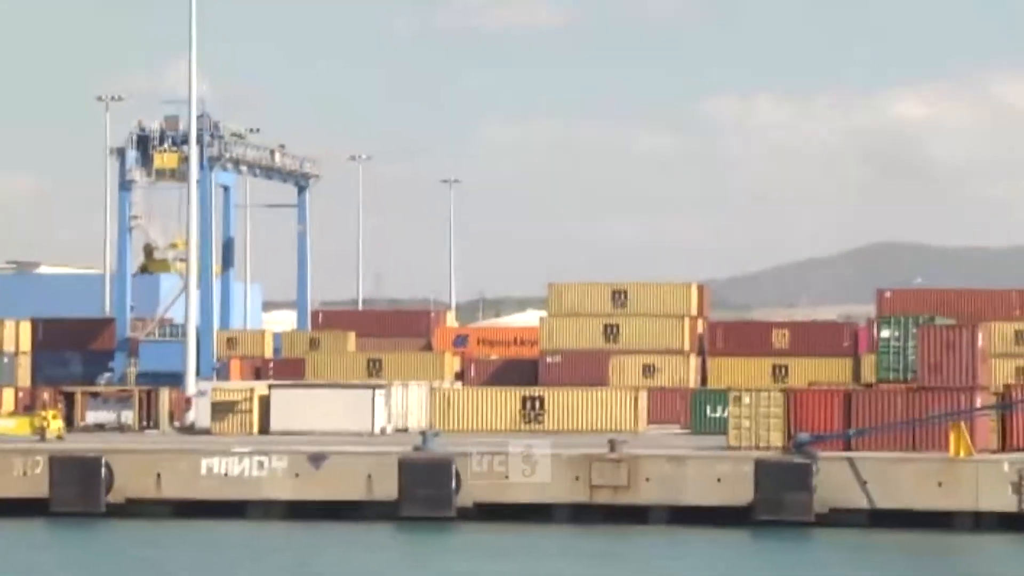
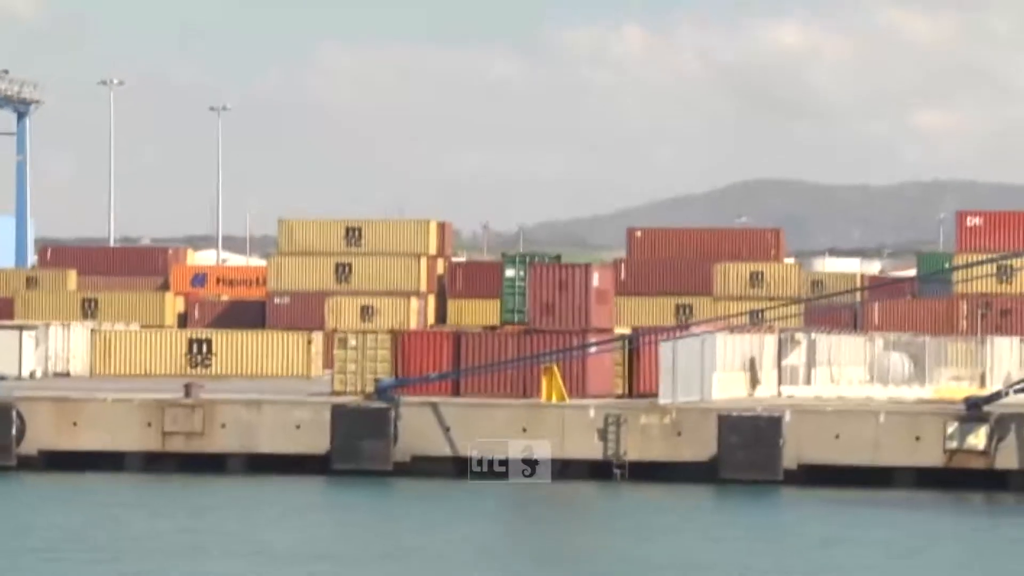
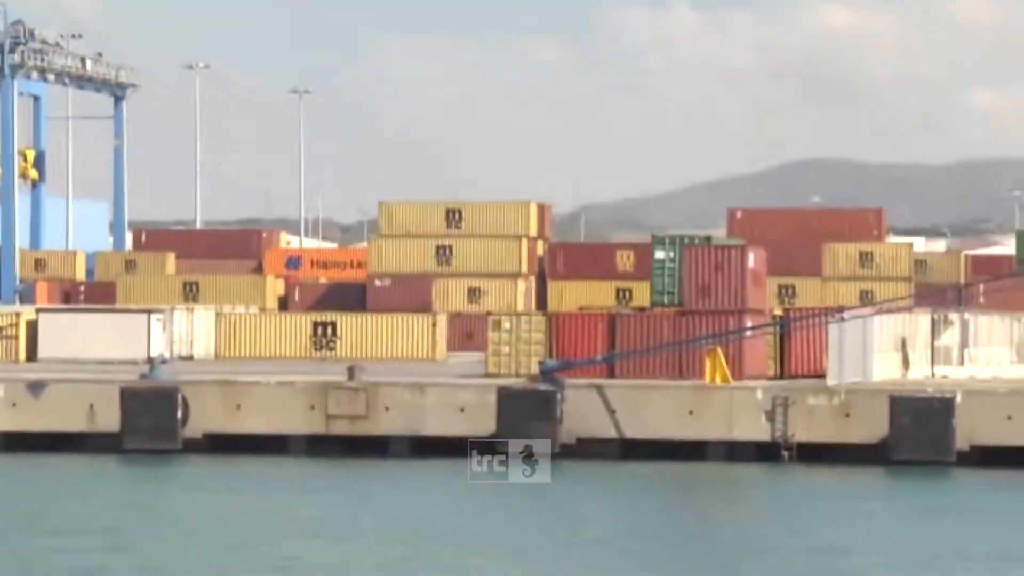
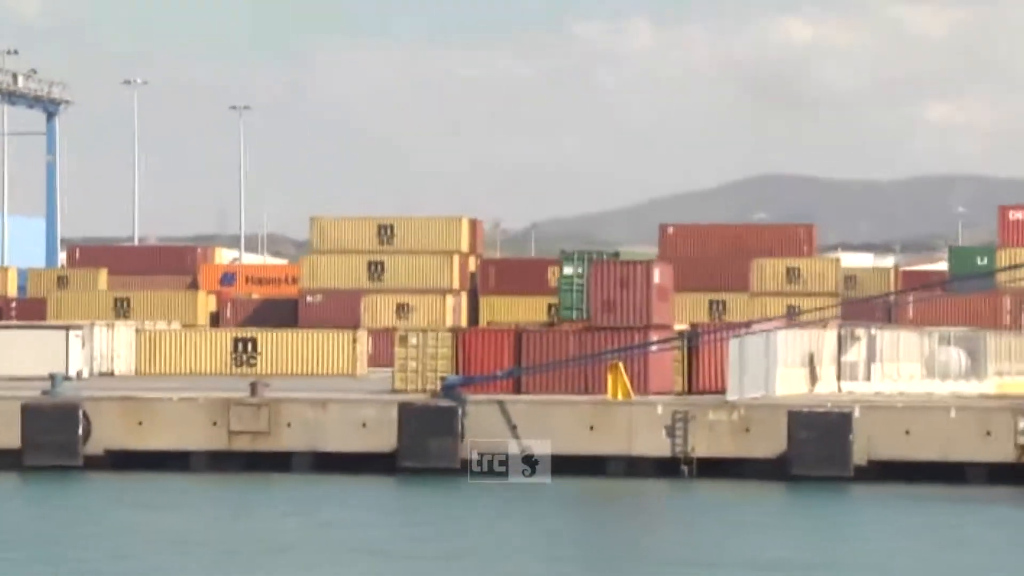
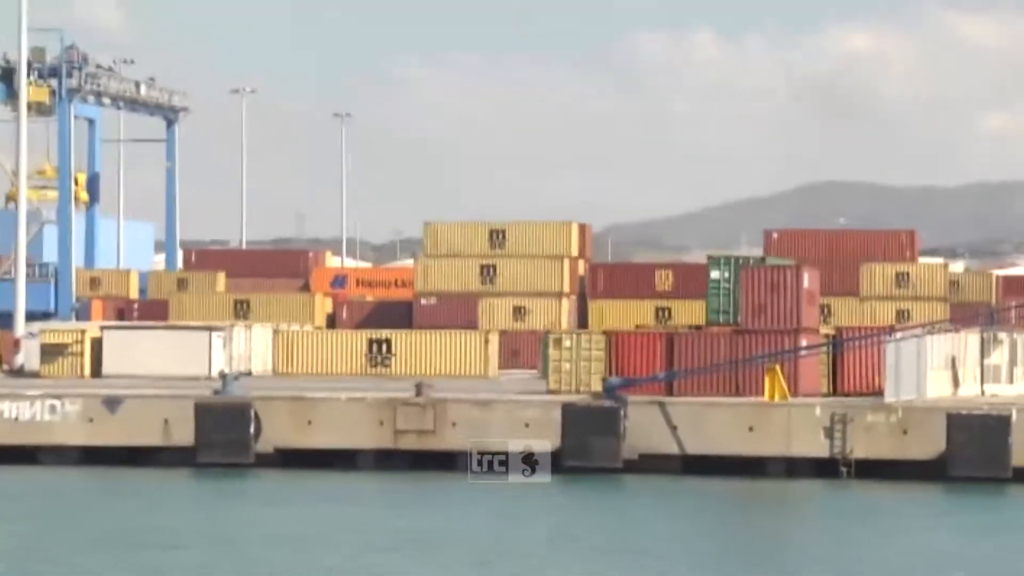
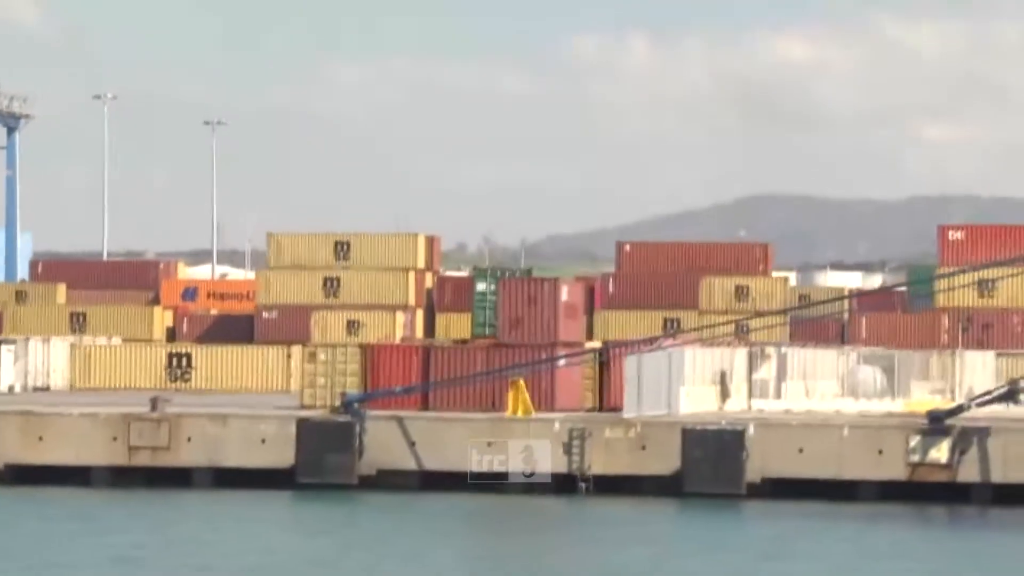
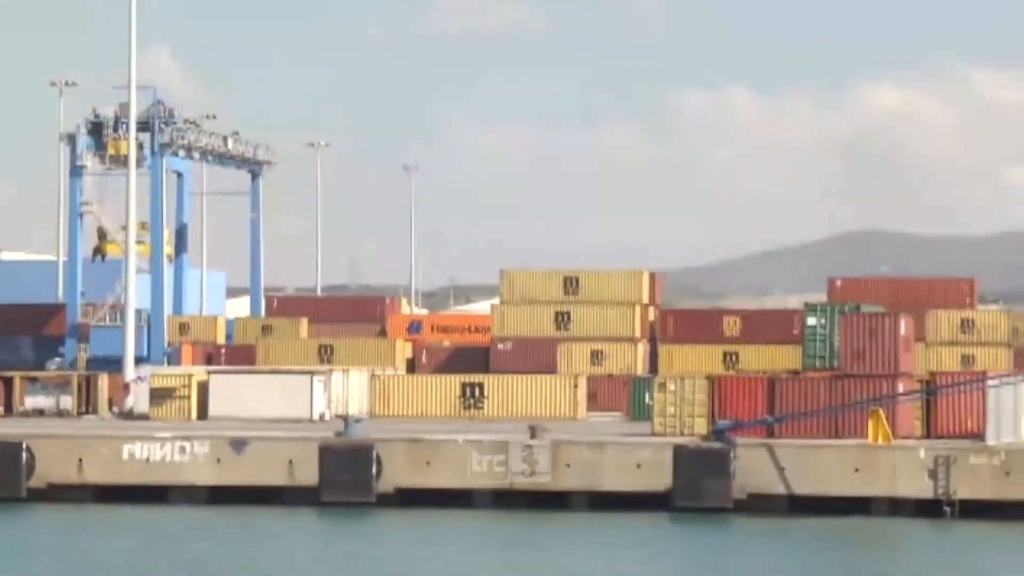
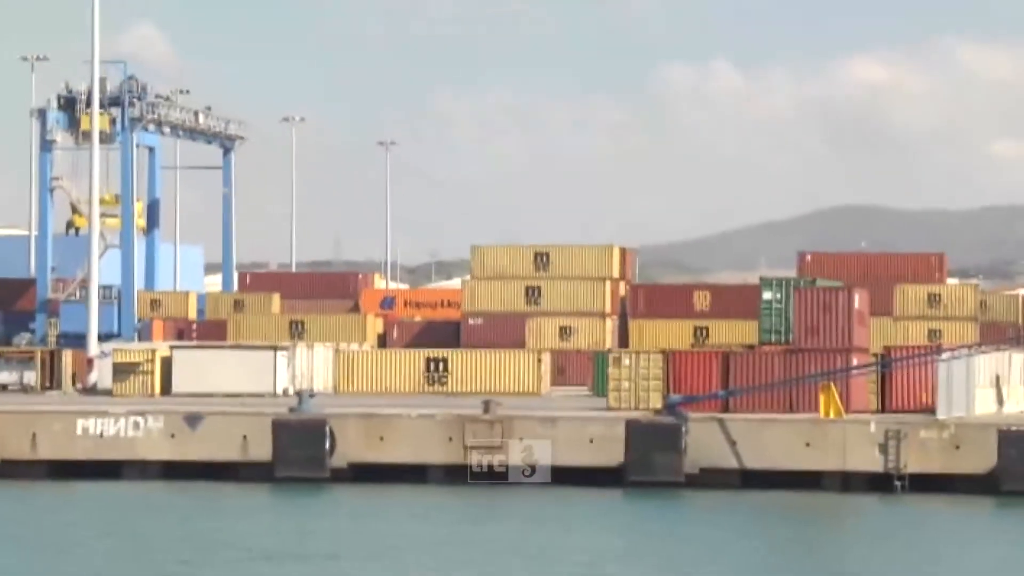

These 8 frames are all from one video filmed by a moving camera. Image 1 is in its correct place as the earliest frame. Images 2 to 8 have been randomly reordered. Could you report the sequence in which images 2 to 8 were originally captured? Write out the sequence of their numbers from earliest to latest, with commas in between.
7, 8, 5, 3, 4, 2, 6
